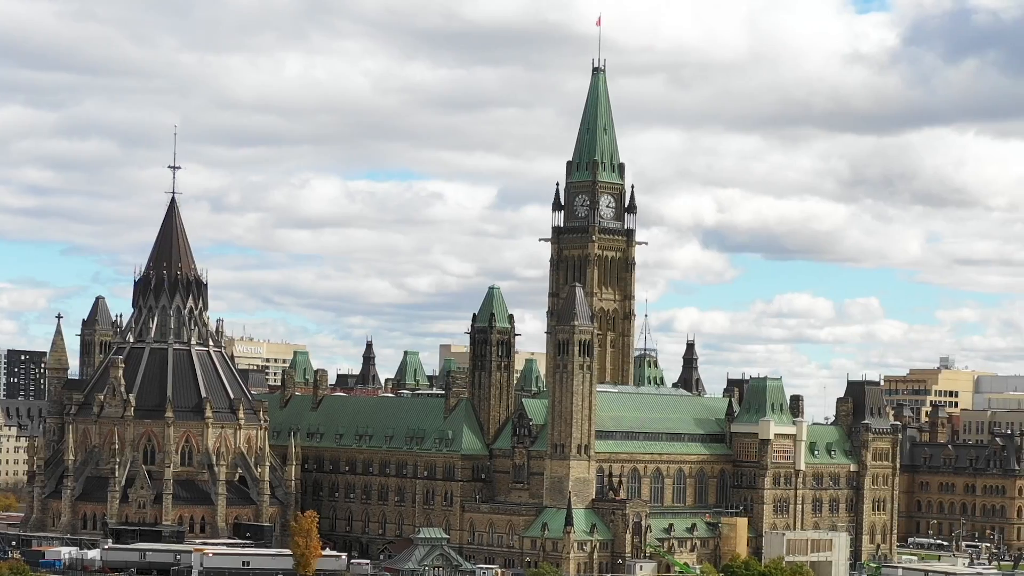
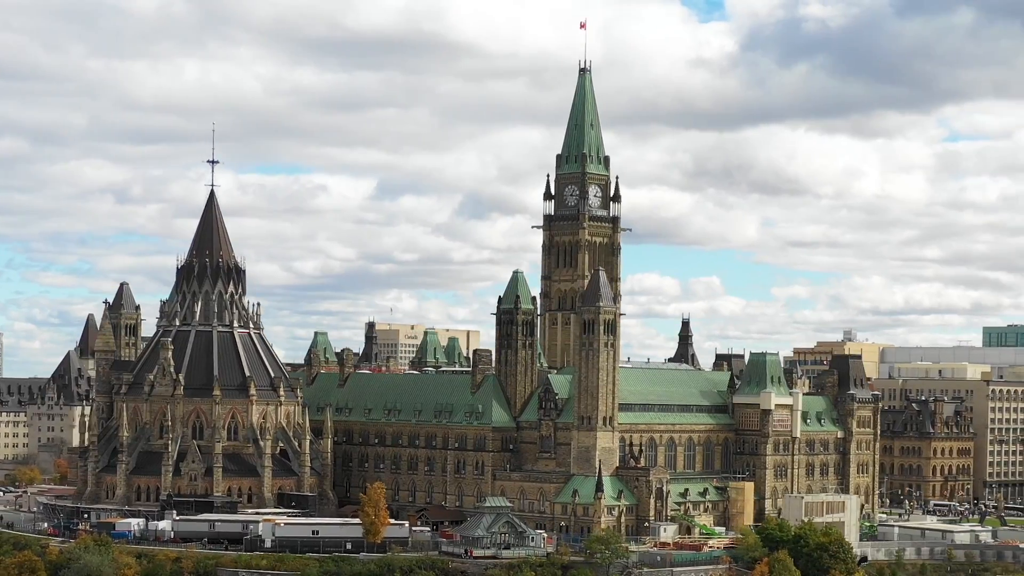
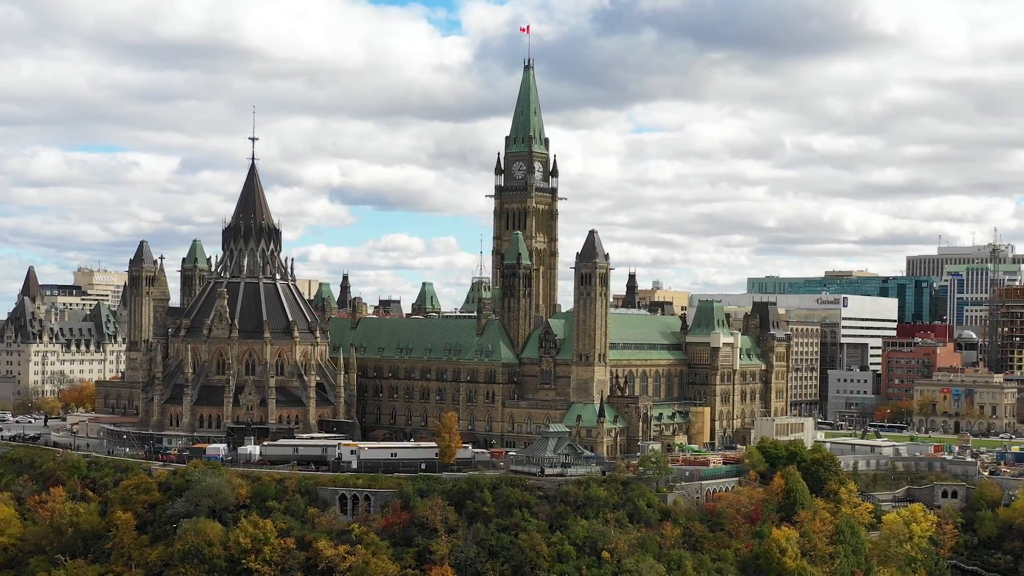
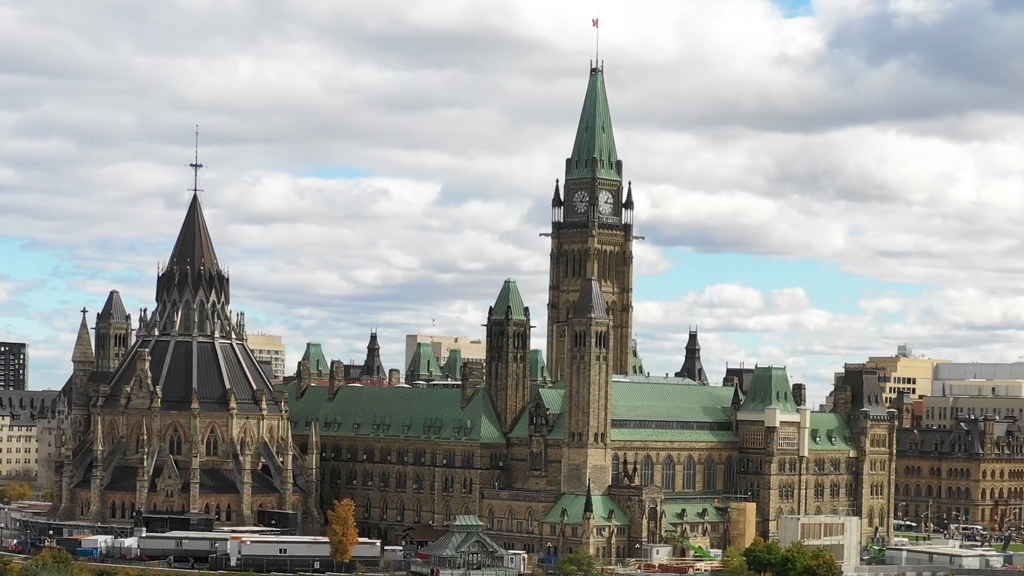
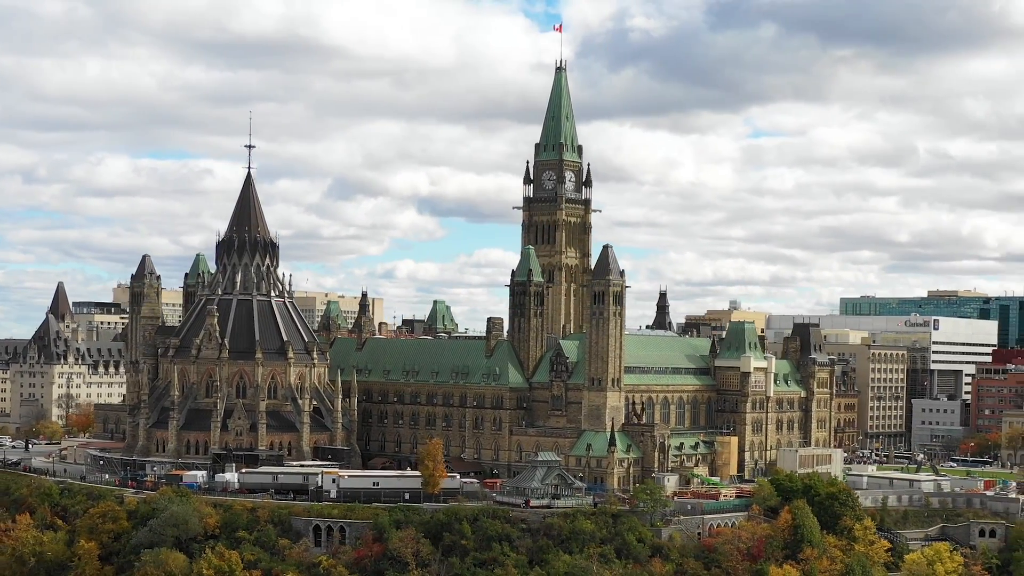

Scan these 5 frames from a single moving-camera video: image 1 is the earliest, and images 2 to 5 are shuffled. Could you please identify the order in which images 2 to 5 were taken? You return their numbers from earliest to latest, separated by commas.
4, 2, 5, 3
